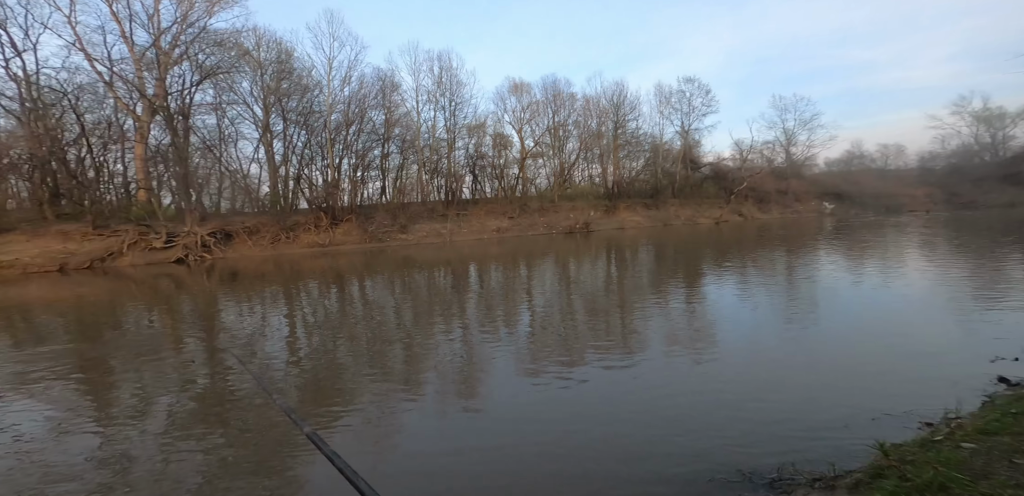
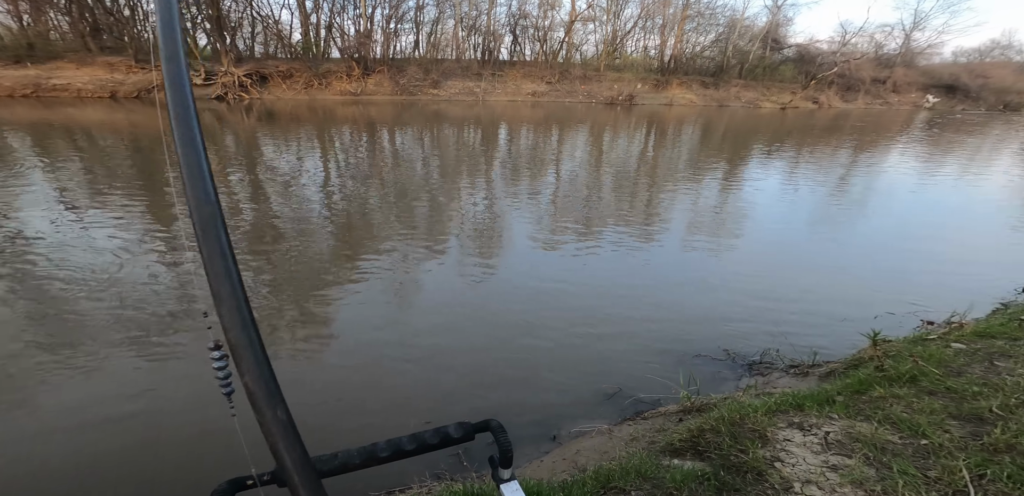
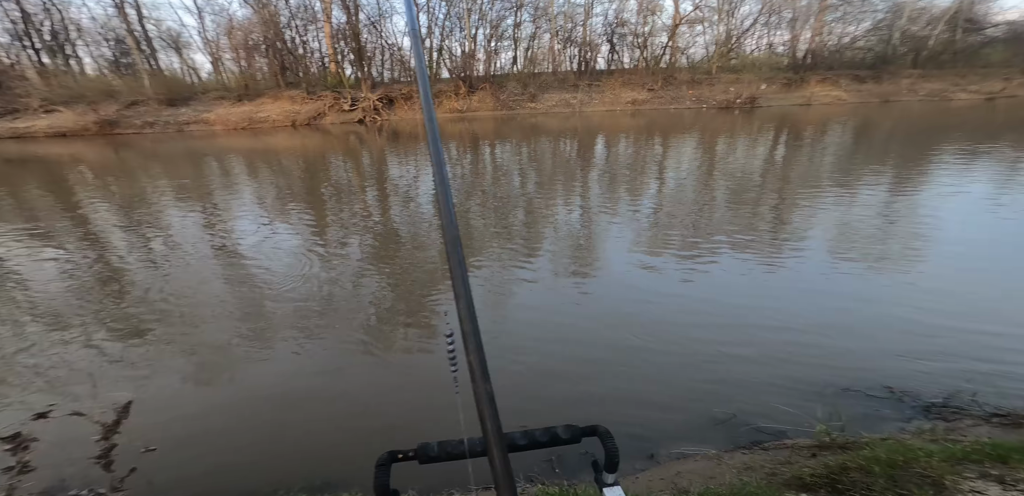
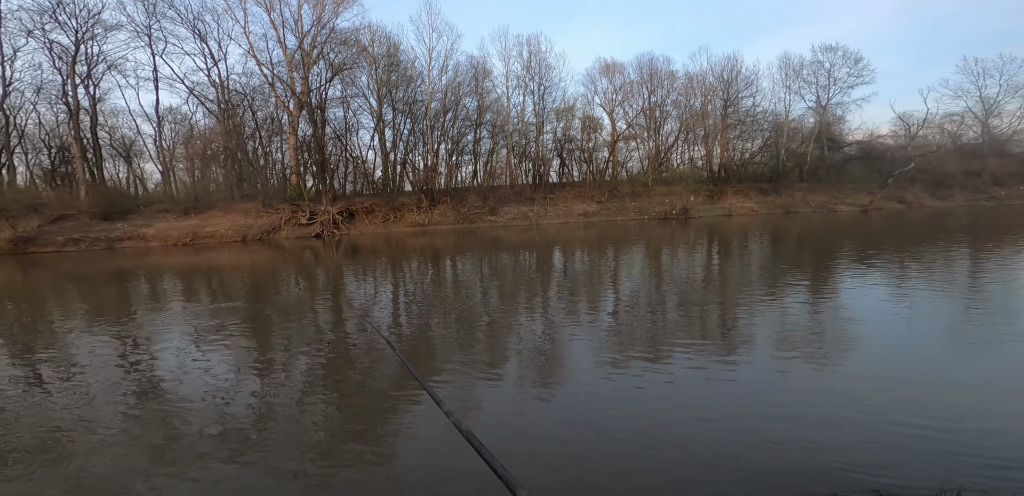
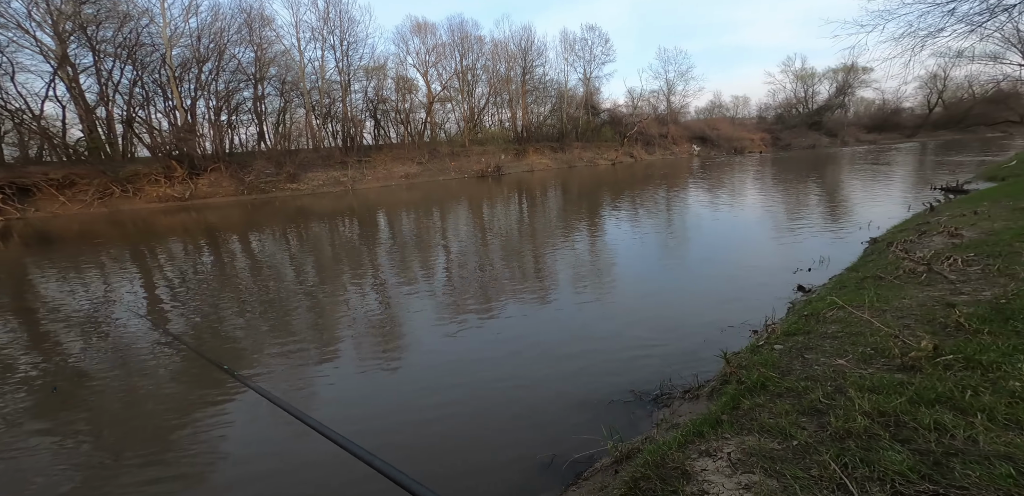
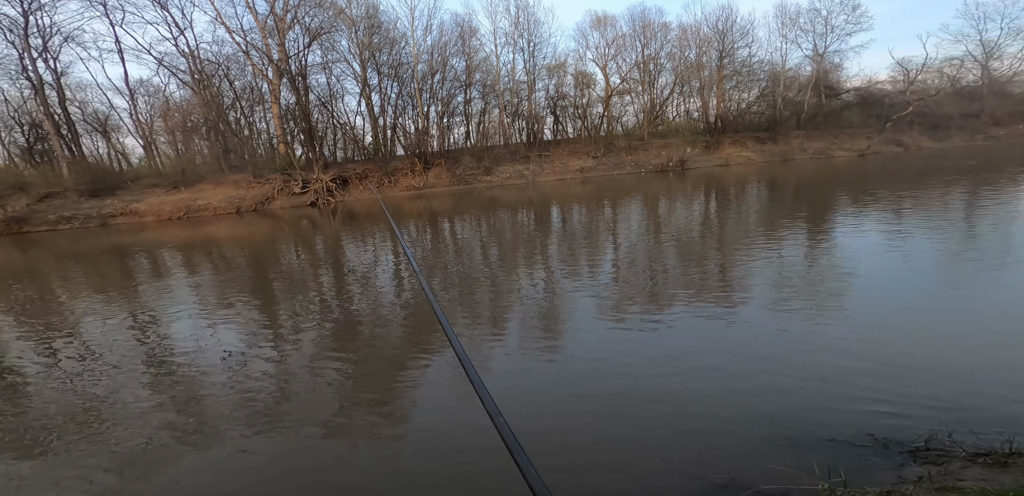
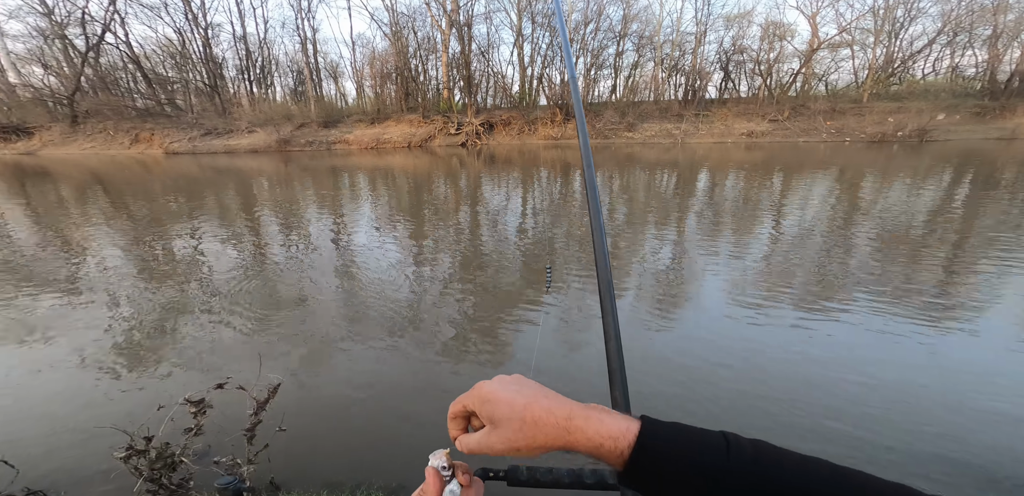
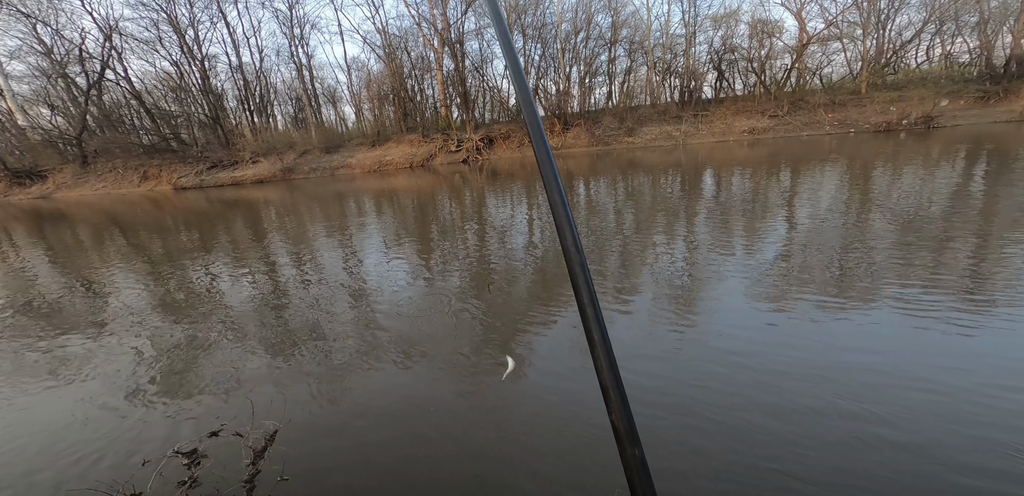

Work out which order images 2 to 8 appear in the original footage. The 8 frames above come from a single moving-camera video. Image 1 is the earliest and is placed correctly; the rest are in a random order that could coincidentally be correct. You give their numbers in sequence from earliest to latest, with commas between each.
4, 5, 6, 8, 3, 2, 7
